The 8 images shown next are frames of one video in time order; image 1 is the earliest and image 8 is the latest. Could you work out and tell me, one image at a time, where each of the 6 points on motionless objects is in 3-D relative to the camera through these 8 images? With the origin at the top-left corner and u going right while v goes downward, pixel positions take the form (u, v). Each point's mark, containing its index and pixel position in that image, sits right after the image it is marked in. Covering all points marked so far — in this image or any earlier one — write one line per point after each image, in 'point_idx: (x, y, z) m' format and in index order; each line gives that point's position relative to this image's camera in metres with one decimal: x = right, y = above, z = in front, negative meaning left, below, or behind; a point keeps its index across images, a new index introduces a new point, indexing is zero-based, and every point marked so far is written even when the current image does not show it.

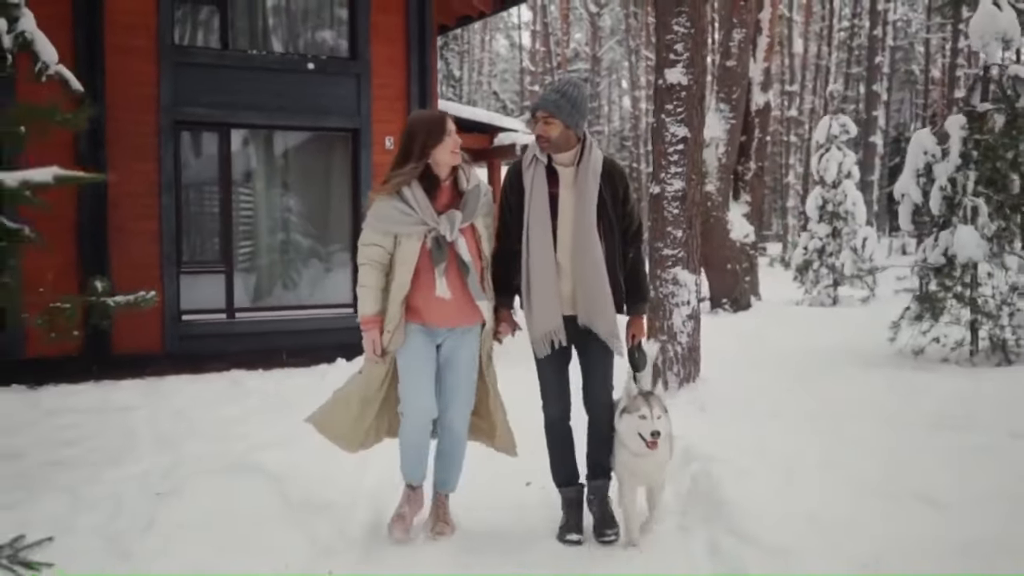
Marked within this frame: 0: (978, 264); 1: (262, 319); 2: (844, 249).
0: (+4.4, +0.2, +9.7) m
1: (-2.5, -0.3, +10.3) m
2: (+5.3, +0.6, +16.6) m
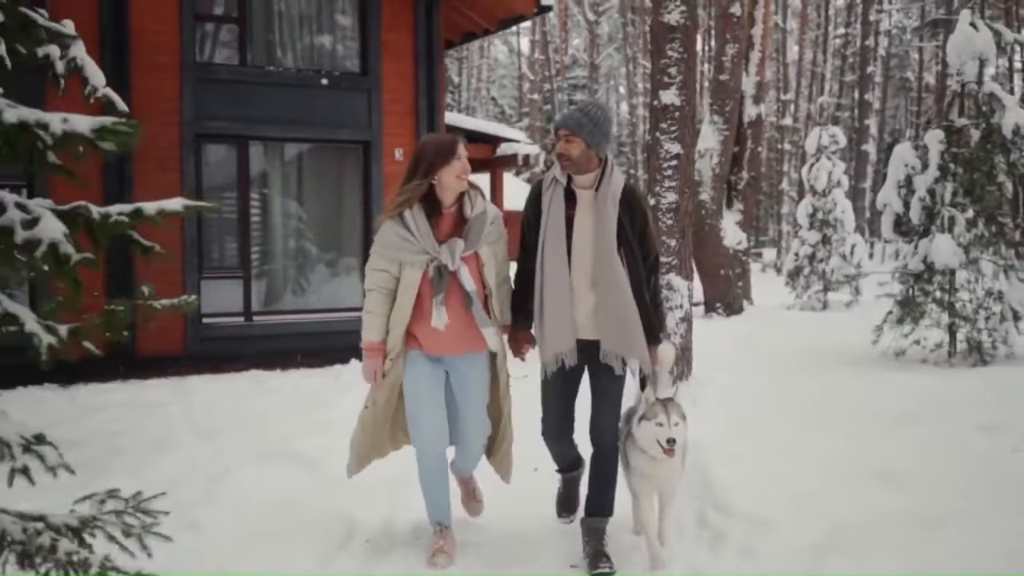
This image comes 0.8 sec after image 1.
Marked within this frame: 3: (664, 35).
0: (+4.4, +0.2, +10.3) m
1: (-2.4, -0.4, +10.8) m
2: (+5.4, +0.5, +17.2) m
3: (+1.3, +2.1, +8.6) m
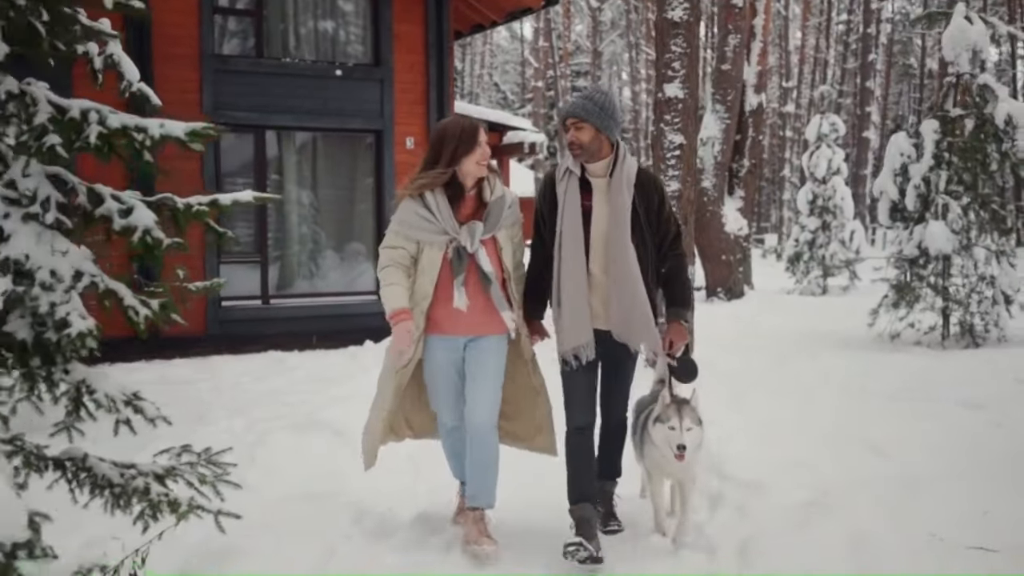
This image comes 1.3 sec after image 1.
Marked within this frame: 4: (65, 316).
0: (+4.5, +0.3, +10.6) m
1: (-2.3, -0.2, +11.2) m
2: (+5.5, +0.8, +17.5) m
3: (+1.4, +2.2, +8.9) m
4: (-1.1, -0.1, +2.6) m
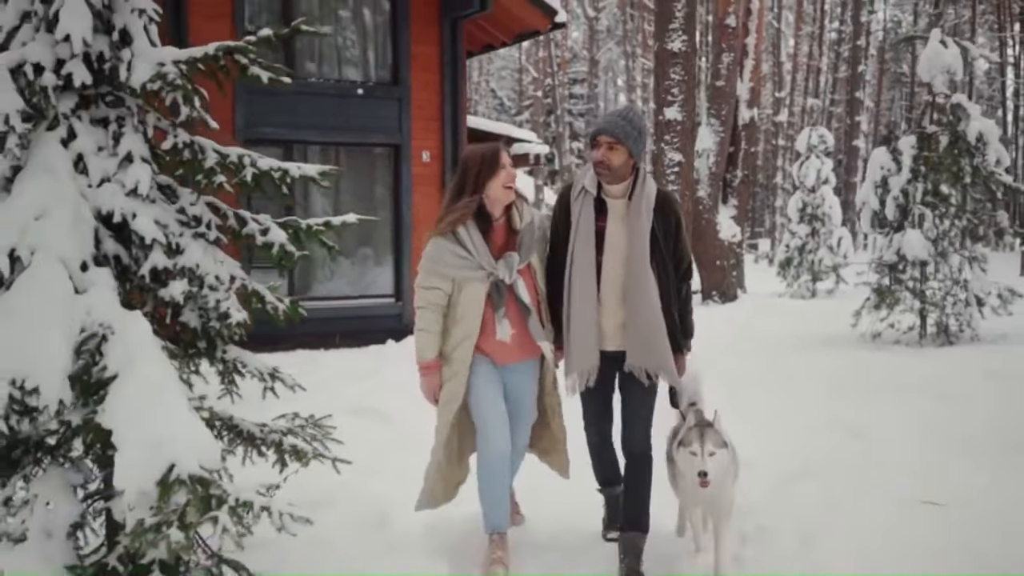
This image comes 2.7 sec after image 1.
0: (+4.6, +0.3, +11.5) m
1: (-2.2, -0.2, +12.1) m
2: (+5.5, +0.7, +18.4) m
3: (+1.5, +2.2, +9.8) m
4: (-1.0, -0.1, +3.4) m
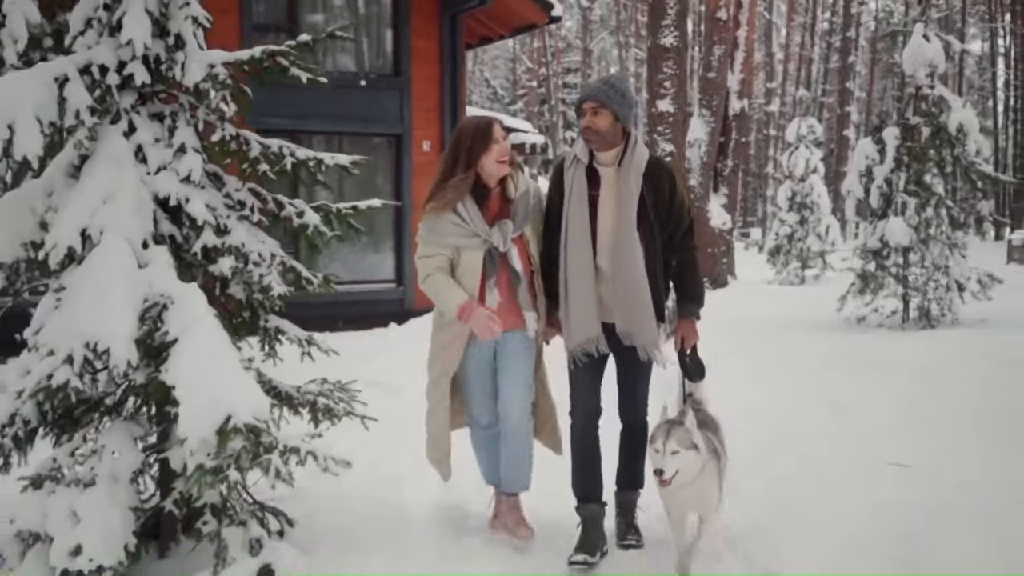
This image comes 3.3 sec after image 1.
0: (+4.6, +0.5, +12.0) m
1: (-2.2, 0.0, +12.5) m
2: (+5.5, +1.0, +18.9) m
3: (+1.5, +2.4, +10.2) m
4: (-0.9, 0.0, +3.9) m
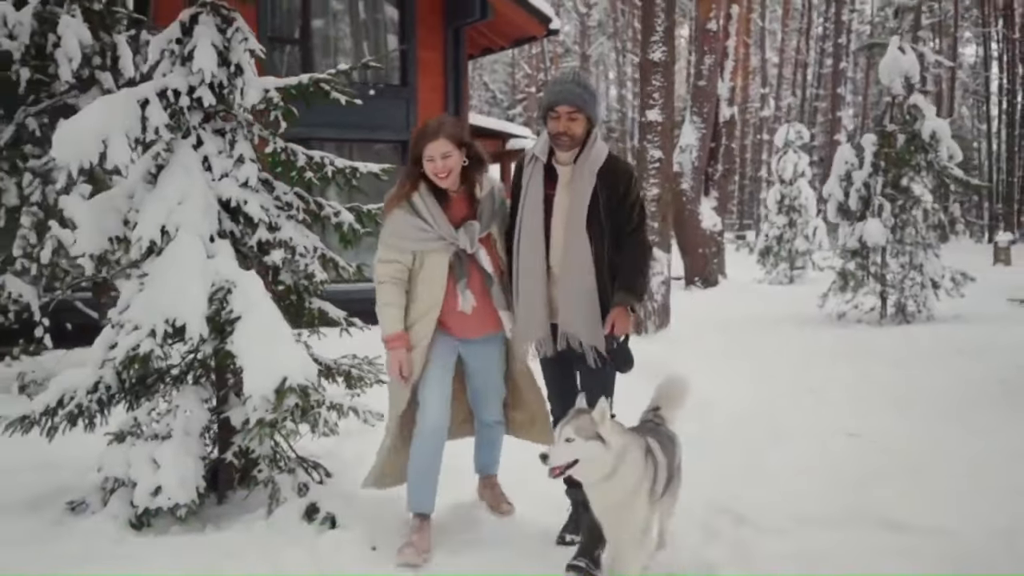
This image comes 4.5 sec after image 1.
0: (+4.6, +0.5, +12.7) m
1: (-2.2, 0.0, +13.2) m
2: (+5.5, +1.0, +19.6) m
3: (+1.5, +2.4, +11.0) m
4: (-0.9, +0.1, +4.6) m
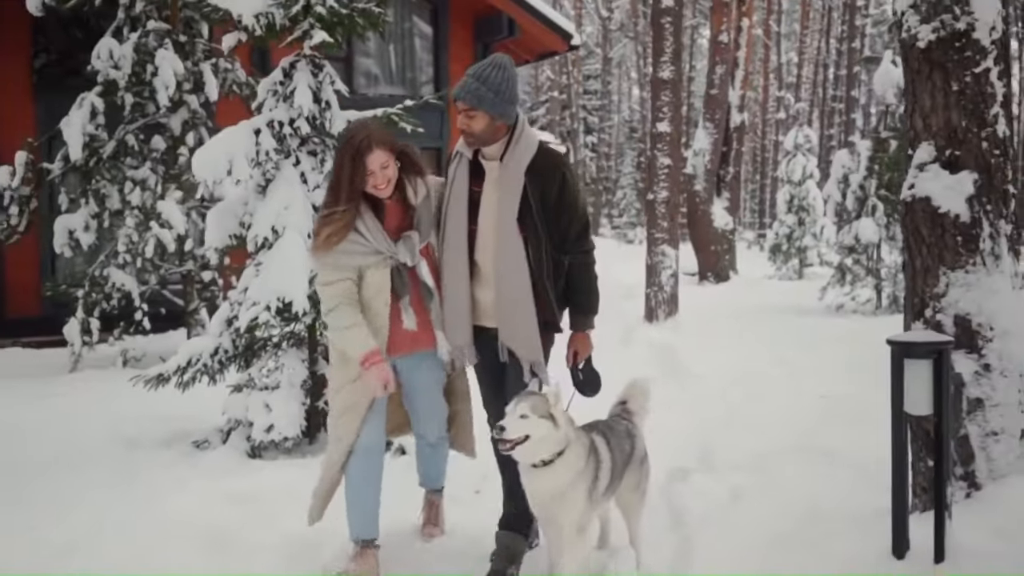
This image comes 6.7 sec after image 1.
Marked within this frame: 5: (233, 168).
0: (+5.0, +0.6, +13.9) m
1: (-1.9, +0.1, +14.6) m
2: (+6.0, +1.1, +20.8) m
3: (+1.8, +2.5, +12.2) m
4: (-0.8, +0.2, +5.9) m
5: (-1.5, +0.7, +5.5) m
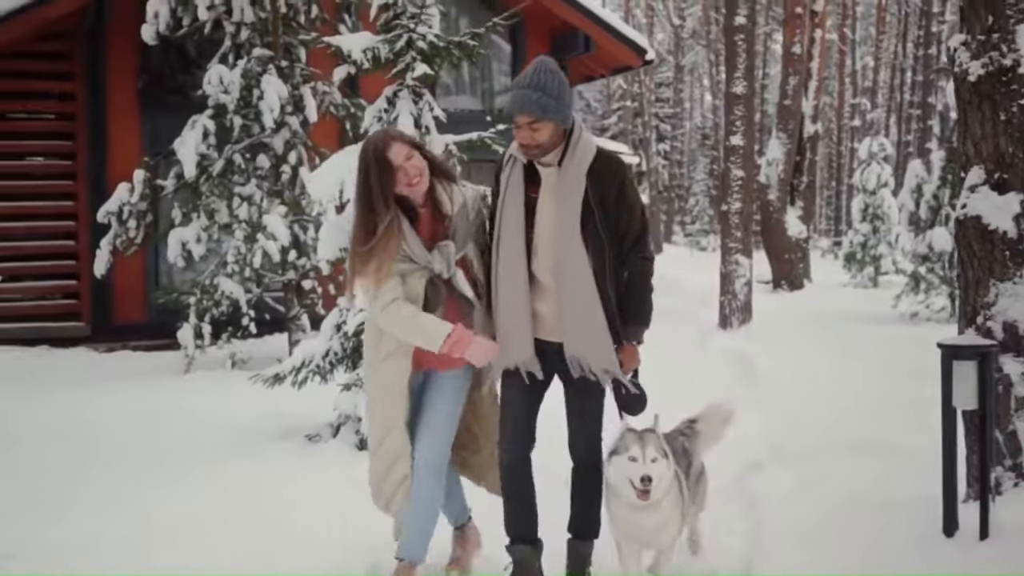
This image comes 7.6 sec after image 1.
0: (+6.0, +0.5, +14.0) m
1: (-0.8, 0.0, +15.2) m
2: (+7.5, +0.9, +20.8) m
3: (+2.7, +2.4, +12.6) m
4: (-0.2, +0.1, +6.5) m
5: (-1.0, +0.6, +6.1) m
